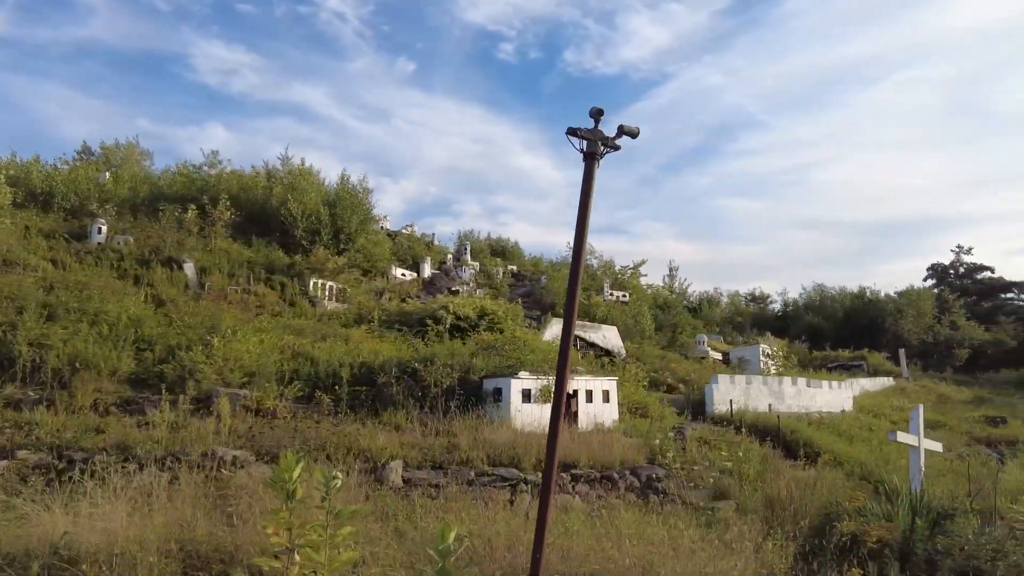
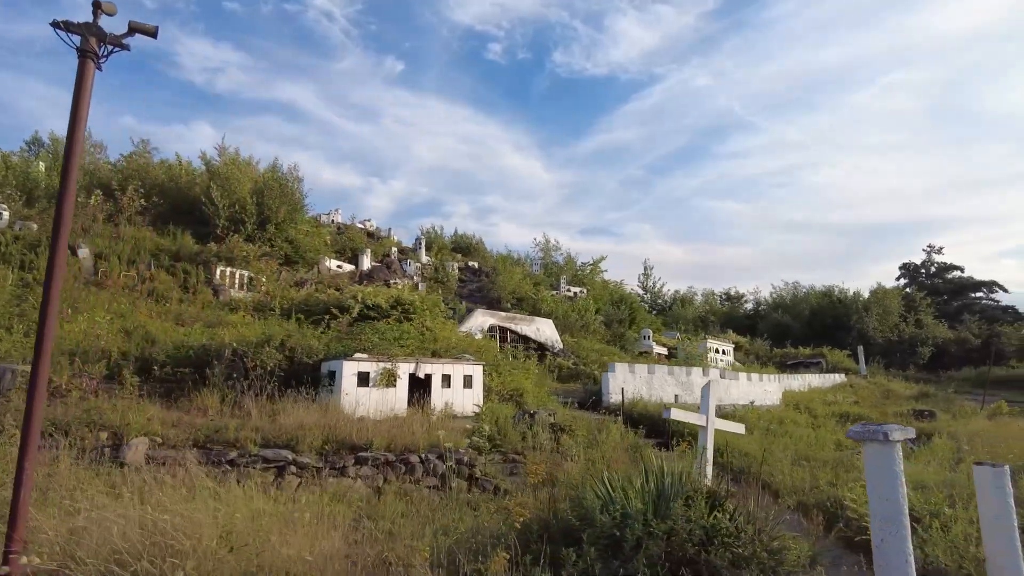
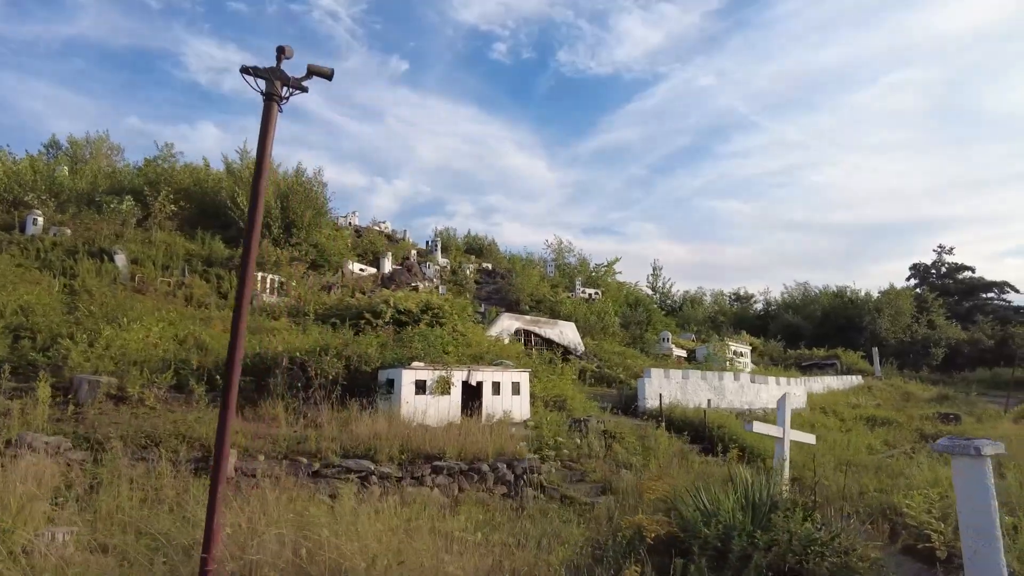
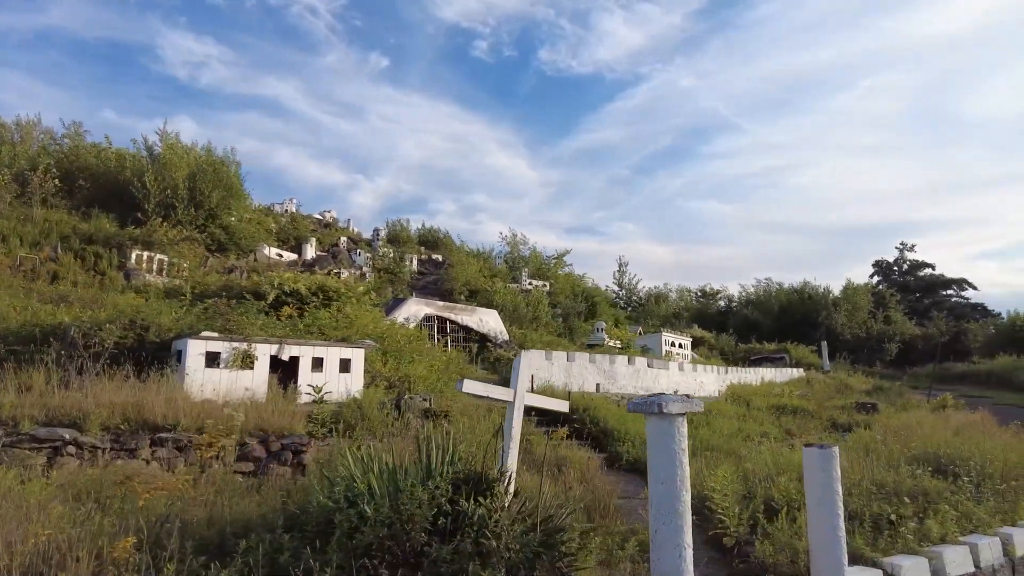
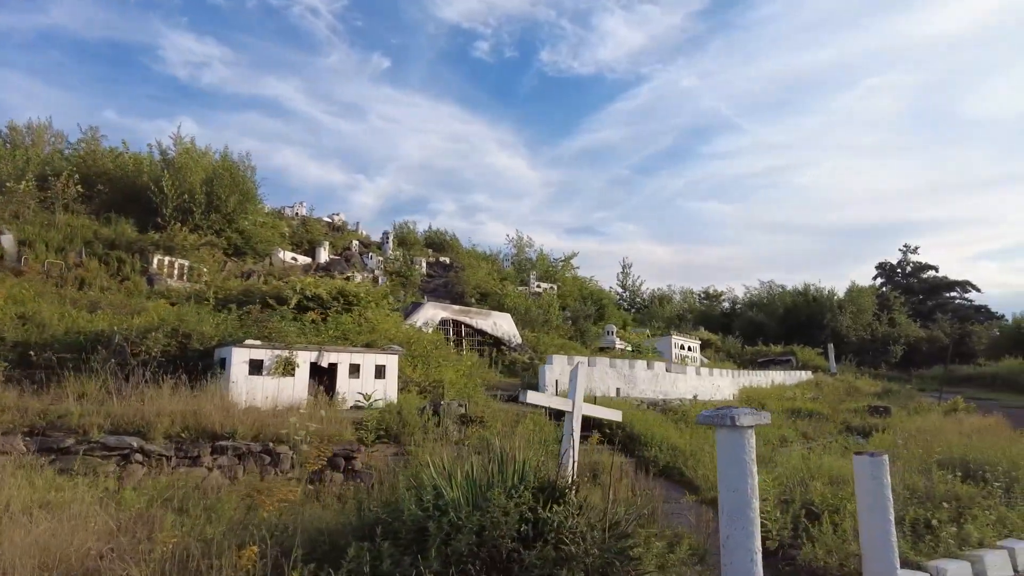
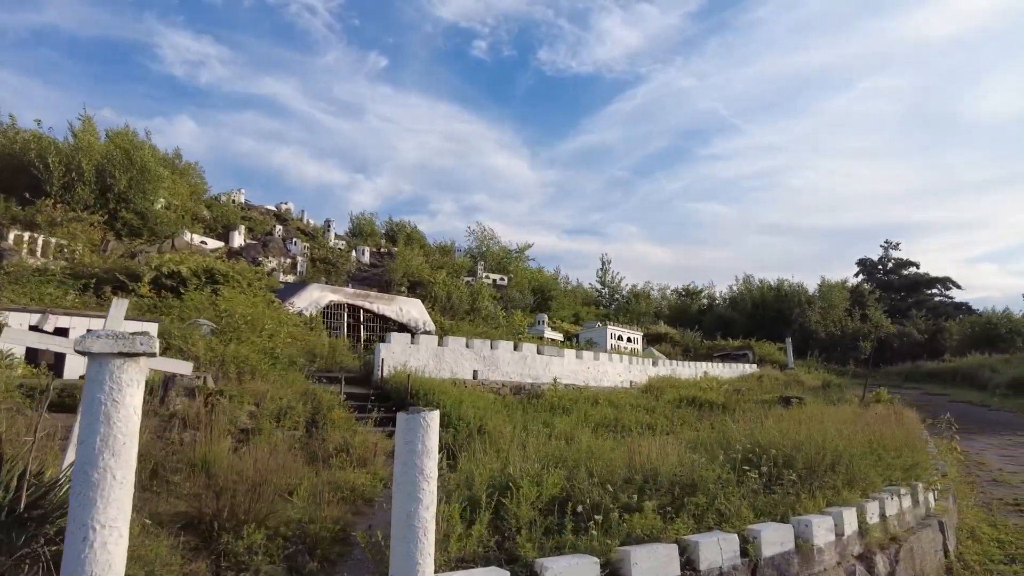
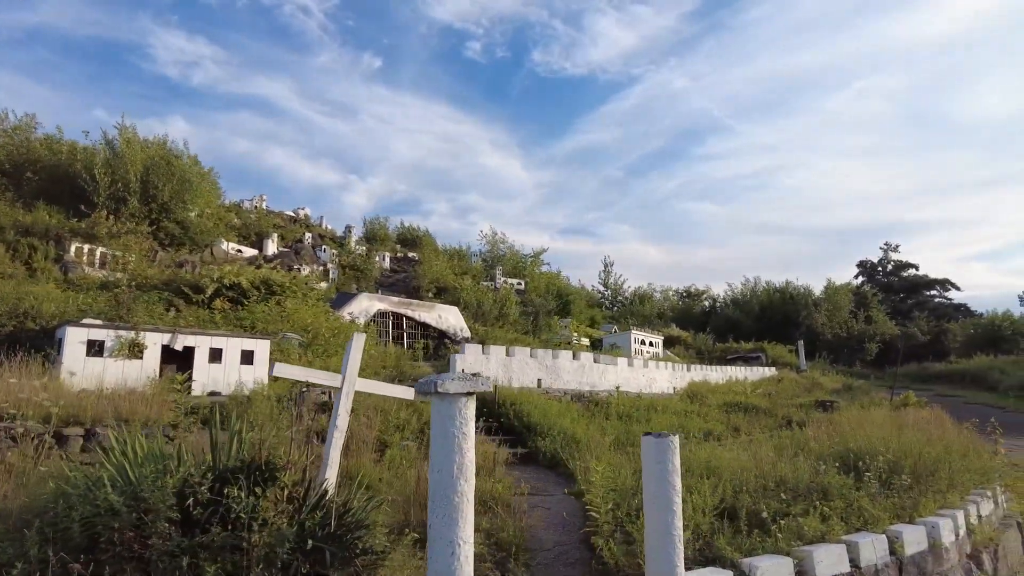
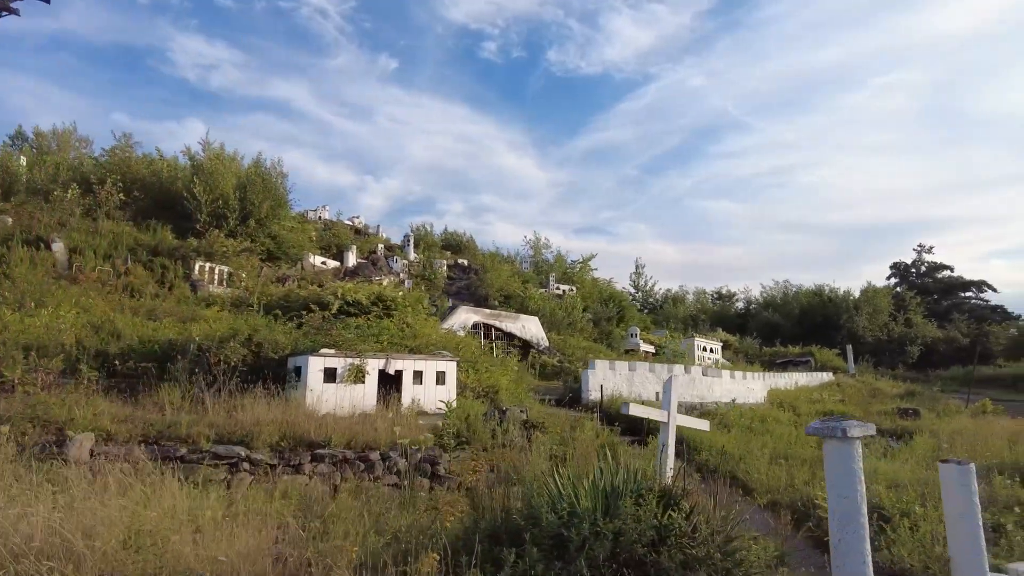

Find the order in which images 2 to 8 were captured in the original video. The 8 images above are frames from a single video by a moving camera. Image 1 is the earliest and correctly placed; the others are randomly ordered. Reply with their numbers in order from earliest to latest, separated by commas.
3, 2, 8, 5, 4, 7, 6
